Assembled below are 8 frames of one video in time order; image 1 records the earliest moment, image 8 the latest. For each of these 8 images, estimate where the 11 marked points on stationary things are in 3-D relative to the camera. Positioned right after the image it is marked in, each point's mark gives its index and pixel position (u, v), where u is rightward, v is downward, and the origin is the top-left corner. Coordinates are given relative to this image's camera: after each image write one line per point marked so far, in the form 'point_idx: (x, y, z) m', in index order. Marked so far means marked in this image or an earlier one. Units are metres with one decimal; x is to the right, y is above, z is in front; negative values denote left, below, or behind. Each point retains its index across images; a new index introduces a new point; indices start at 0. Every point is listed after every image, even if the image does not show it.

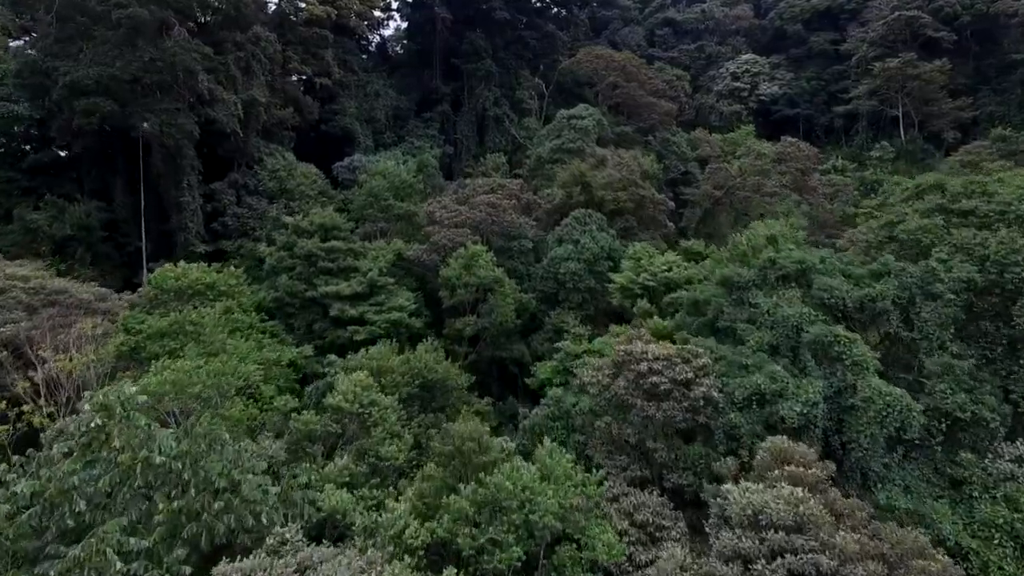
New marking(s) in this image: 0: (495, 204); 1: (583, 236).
0: (-0.4, +2.1, +16.4) m
1: (+1.8, +1.3, +16.6) m
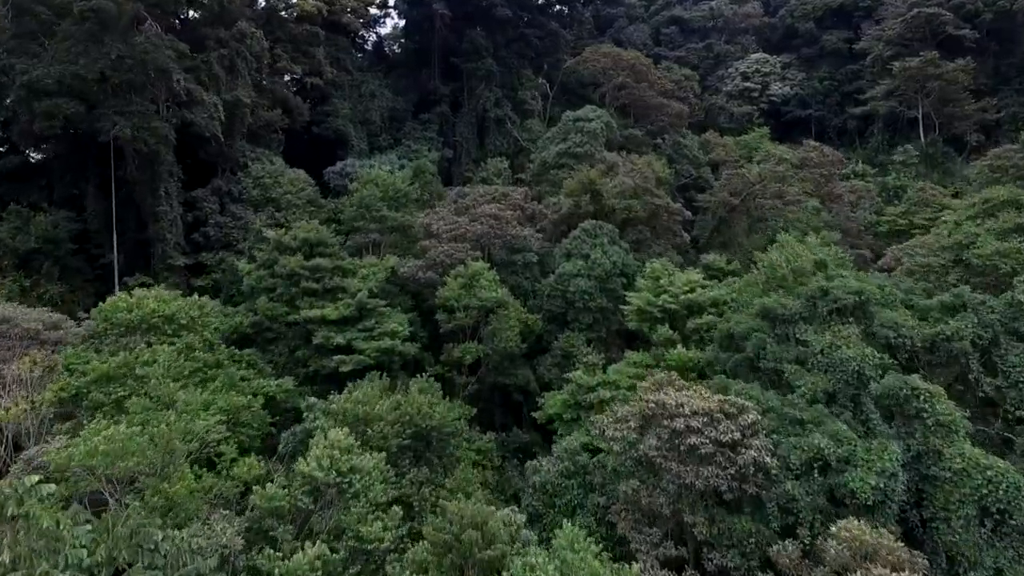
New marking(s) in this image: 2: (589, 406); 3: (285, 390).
0: (-0.3, +1.6, +15.0) m
1: (+1.9, +0.9, +15.2) m
2: (+1.4, -2.1, +11.8) m
3: (-4.0, -1.8, +11.5) m
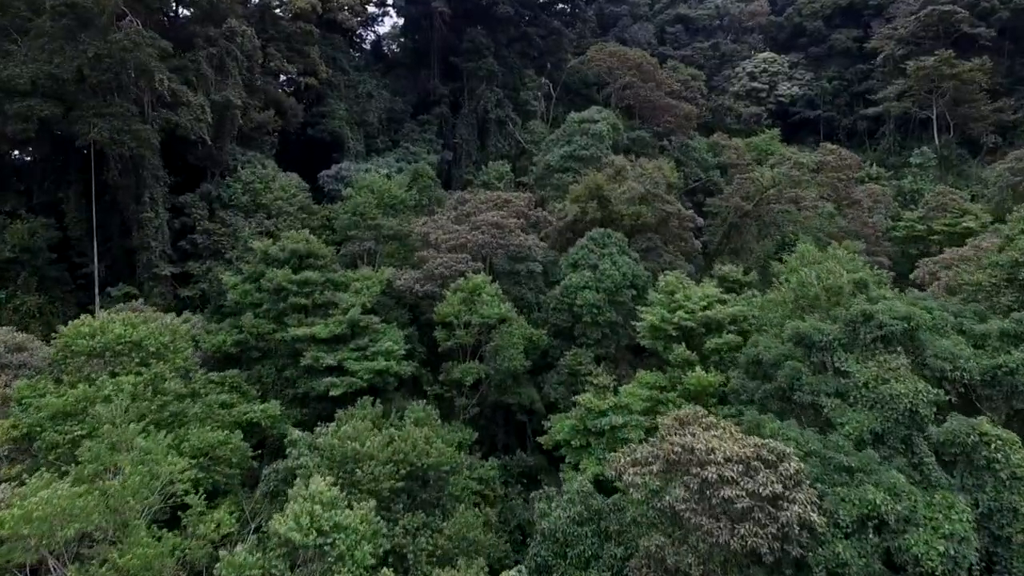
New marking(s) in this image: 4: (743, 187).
0: (-0.3, +1.4, +14.1) m
1: (+2.0, +0.6, +14.3) m
2: (+1.4, -2.4, +10.9) m
3: (-3.9, -2.1, +10.7) m
4: (+7.0, +3.0, +19.9) m
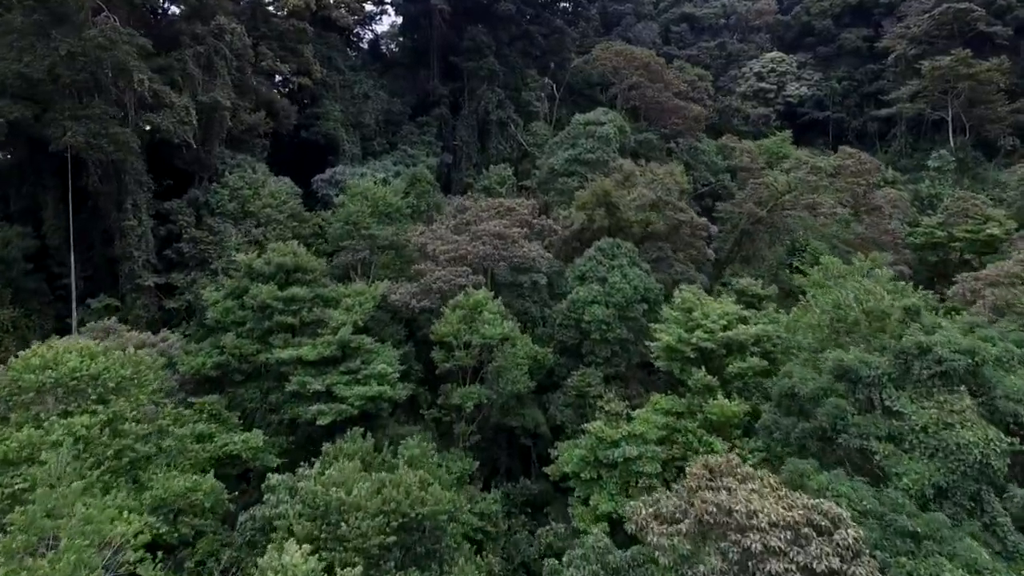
0: (-0.2, +1.1, +13.2) m
1: (+2.0, +0.3, +13.4) m
2: (+1.5, -2.7, +10.0) m
3: (-3.8, -2.3, +9.8) m
4: (+7.0, +2.7, +19.0) m
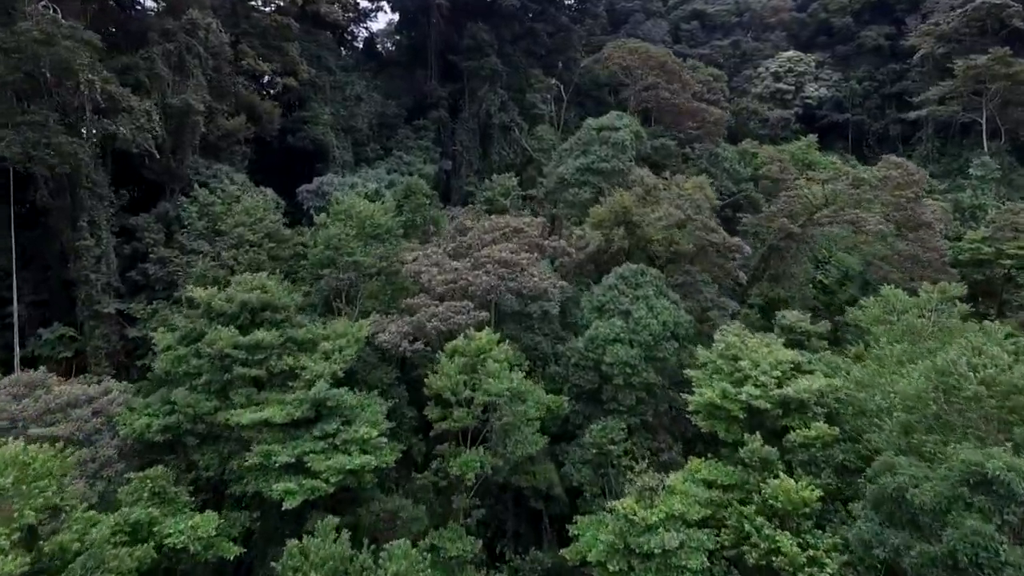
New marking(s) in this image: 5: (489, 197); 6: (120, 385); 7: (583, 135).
0: (-0.1, +0.5, +11.3) m
1: (+2.2, -0.3, +11.5) m
2: (+1.6, -3.3, +8.2) m
3: (-3.7, -3.0, +7.9) m
4: (+7.2, +2.1, +17.1) m
5: (-0.7, +2.6, +19.0) m
6: (-5.8, -1.4, +9.7) m
7: (+2.0, +4.3, +18.8) m
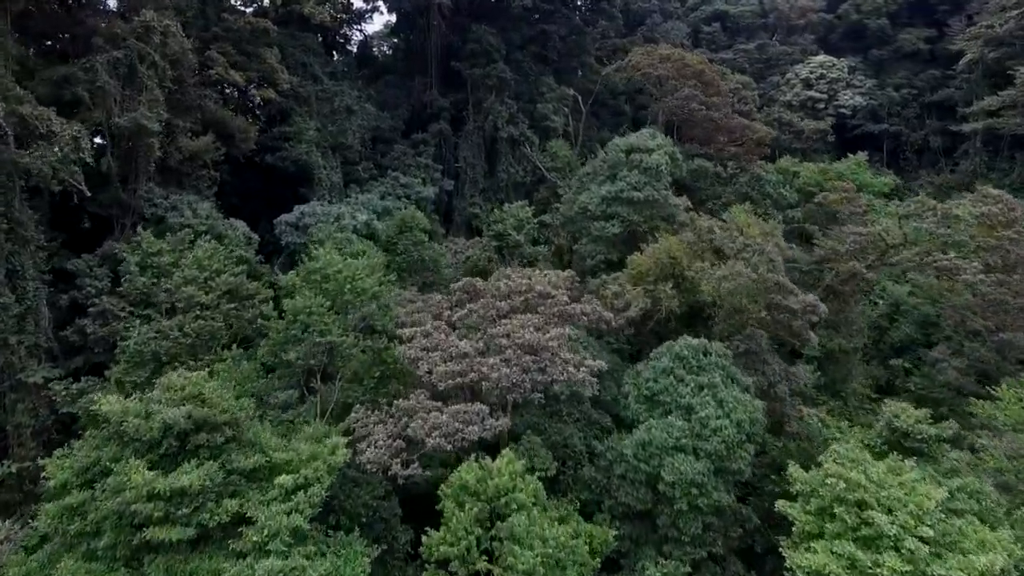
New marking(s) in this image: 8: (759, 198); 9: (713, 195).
0: (+0.3, -0.7, +8.6) m
1: (+2.5, -1.5, +8.8) m
2: (+2.0, -4.5, +5.4) m
3: (-3.4, -4.1, +5.1) m
4: (+7.5, +0.9, +14.4) m
5: (-0.3, +1.4, +16.2) m
6: (-5.4, -2.6, +7.0) m
7: (+2.4, +3.2, +16.1) m
8: (+6.8, +2.5, +18.0) m
9: (+5.5, +2.6, +18.2) m
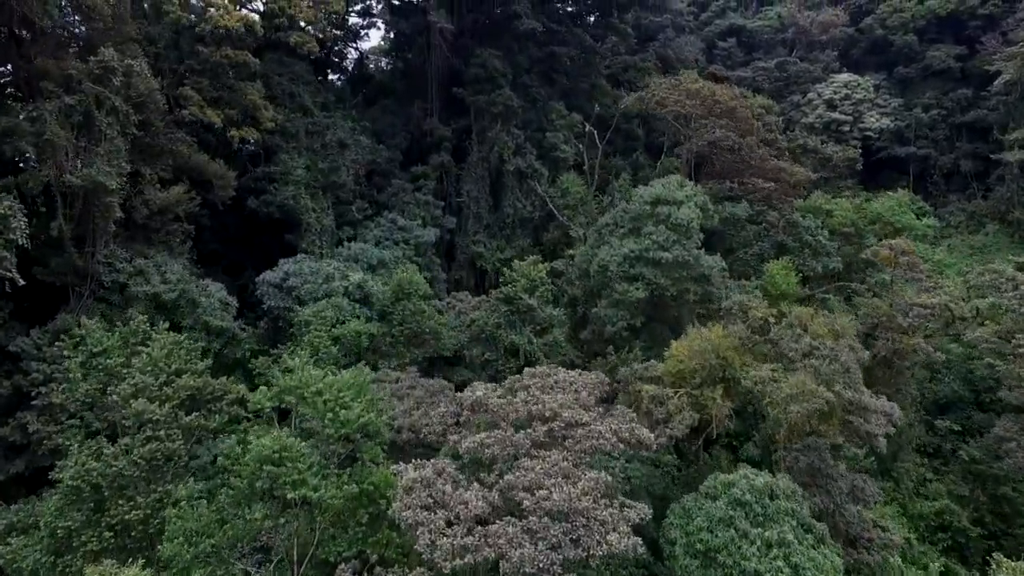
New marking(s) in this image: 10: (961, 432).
0: (+0.5, -2.2, +6.8) m
1: (+2.7, -2.9, +7.0) m
2: (+2.2, -5.9, +3.7) m
3: (-3.1, -5.6, +3.4) m
4: (+7.8, -0.5, +12.6) m
5: (-0.1, 0.0, +14.4) m
6: (-5.2, -4.1, +5.2) m
7: (+2.6, +1.7, +14.3) m
8: (+7.0, +1.0, +16.3) m
9: (+5.8, +1.1, +16.4) m
10: (+10.4, -3.3, +15.2) m
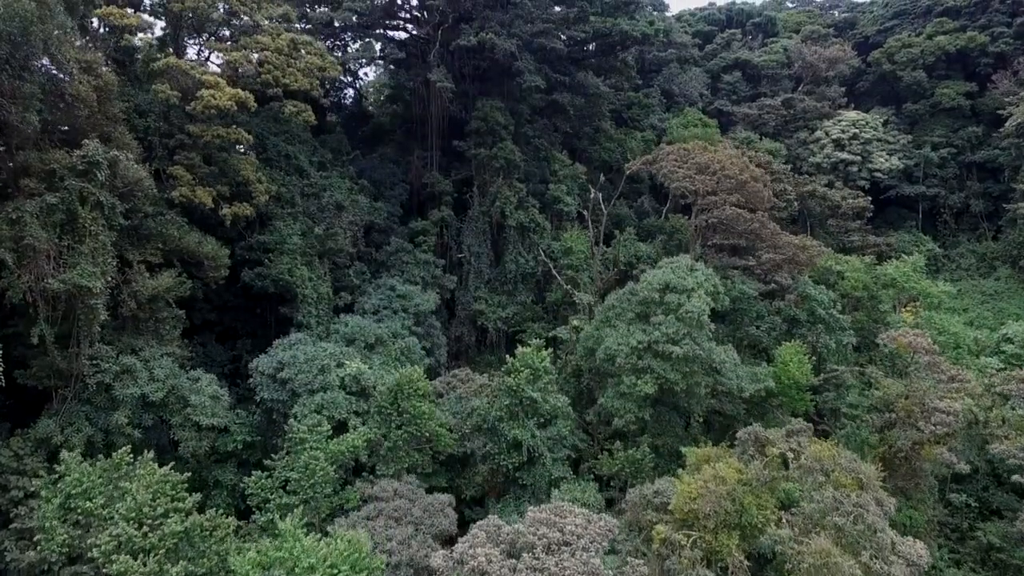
0: (+0.6, -4.0, +6.3) m
1: (+2.8, -4.8, +6.5) m
2: (+2.3, -7.8, +3.1) m
3: (-3.1, -7.4, +2.8) m
4: (+7.8, -2.4, +12.1) m
5: (0.0, -1.8, +13.9) m
6: (-5.2, -5.9, +4.6) m
7: (+2.7, -0.1, +13.8) m
8: (+7.1, -0.8, +15.7) m
9: (+5.8, -0.7, +15.8) m
10: (+10.4, -5.1, +14.7) m
